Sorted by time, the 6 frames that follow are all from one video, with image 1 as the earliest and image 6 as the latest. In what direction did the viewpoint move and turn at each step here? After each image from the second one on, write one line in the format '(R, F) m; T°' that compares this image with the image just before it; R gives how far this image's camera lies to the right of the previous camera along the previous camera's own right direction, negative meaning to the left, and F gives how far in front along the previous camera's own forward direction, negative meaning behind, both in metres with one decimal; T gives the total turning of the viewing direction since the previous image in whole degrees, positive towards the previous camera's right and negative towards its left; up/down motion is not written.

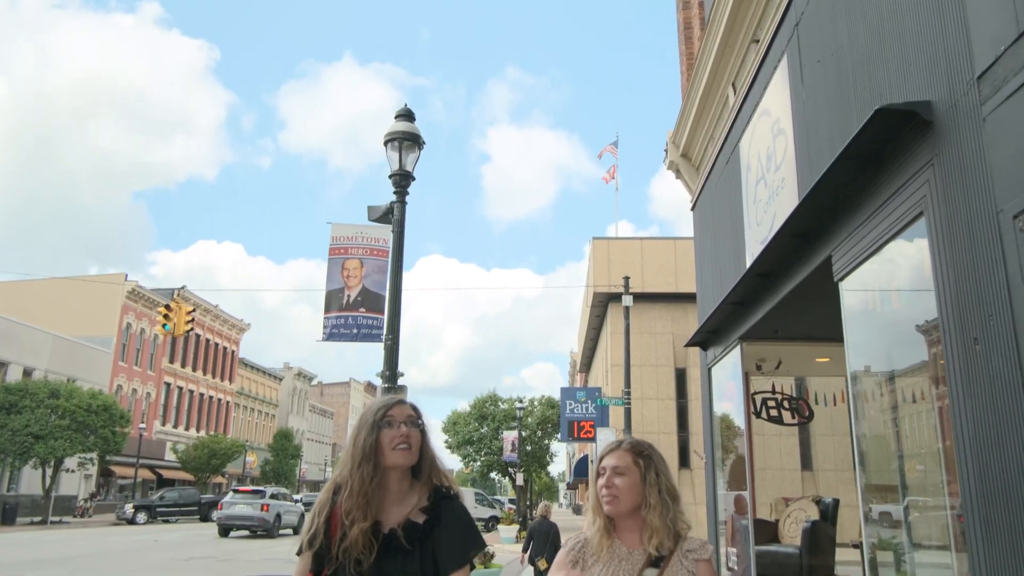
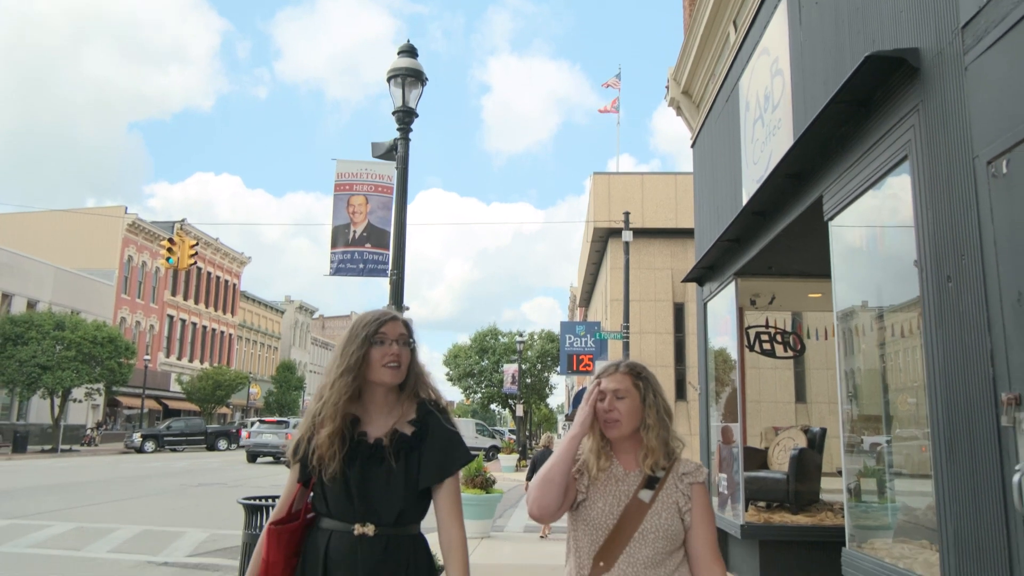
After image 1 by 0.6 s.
(0.0, -0.2) m; 0°
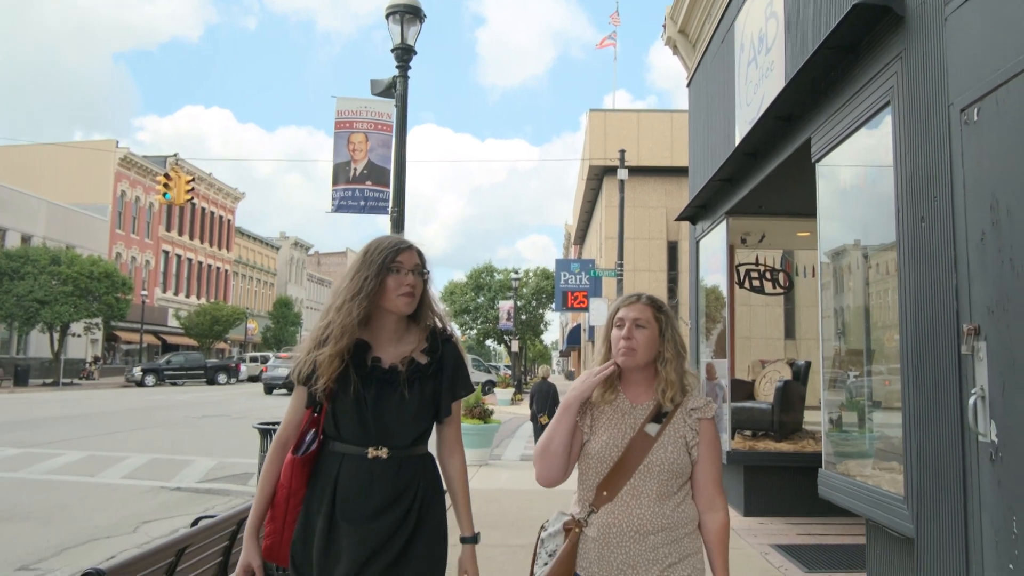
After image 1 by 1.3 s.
(0.0, -0.3) m; 0°
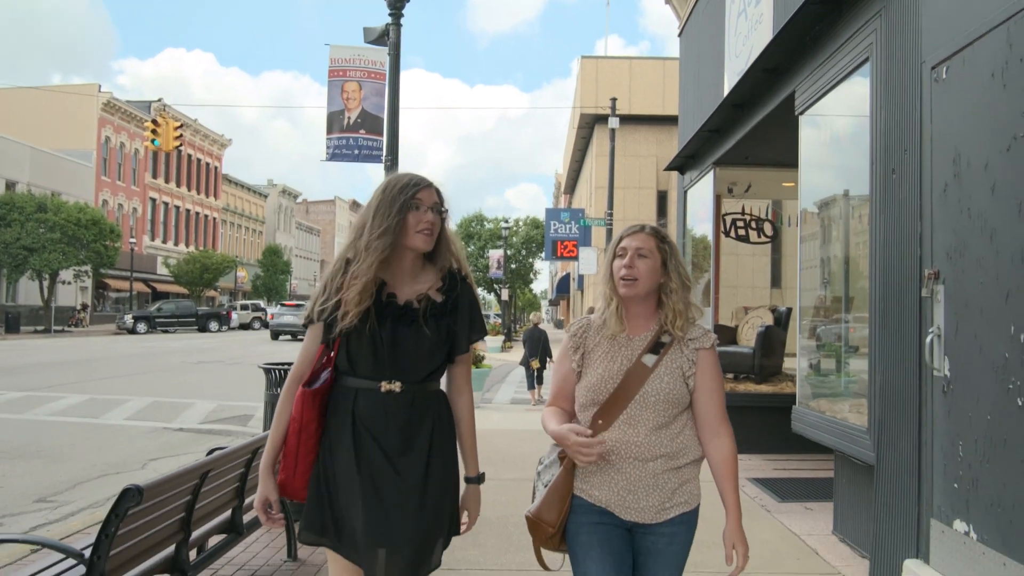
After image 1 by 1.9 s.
(0.0, -0.3) m; +1°
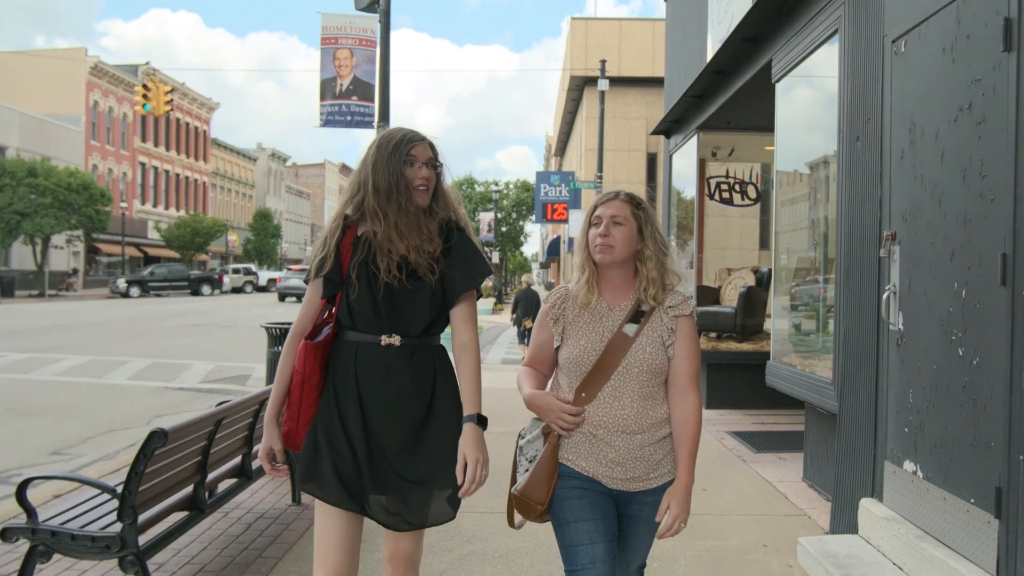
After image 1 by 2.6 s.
(0.0, -0.3) m; +1°
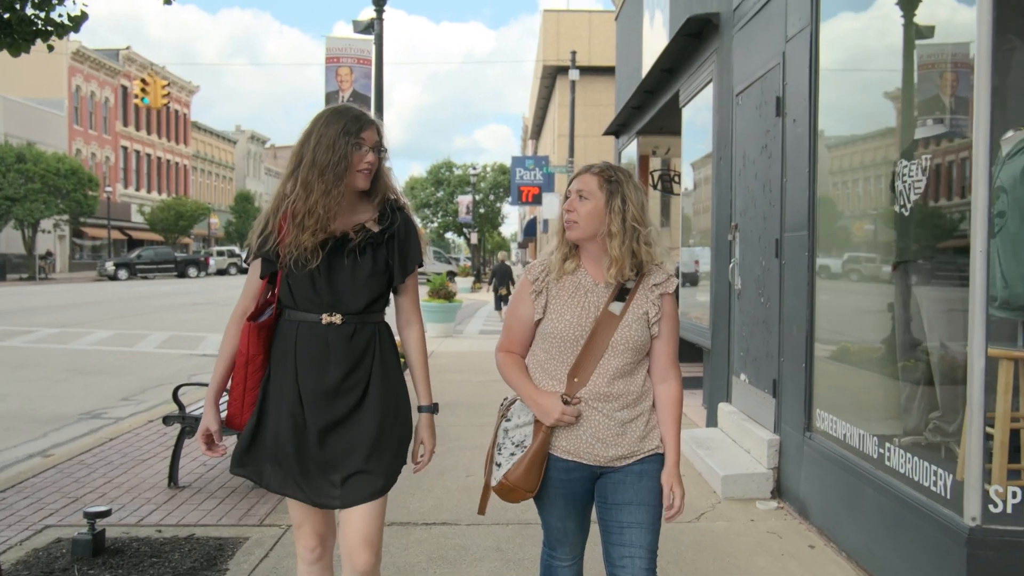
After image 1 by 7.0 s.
(+0.1, -1.9) m; +1°
